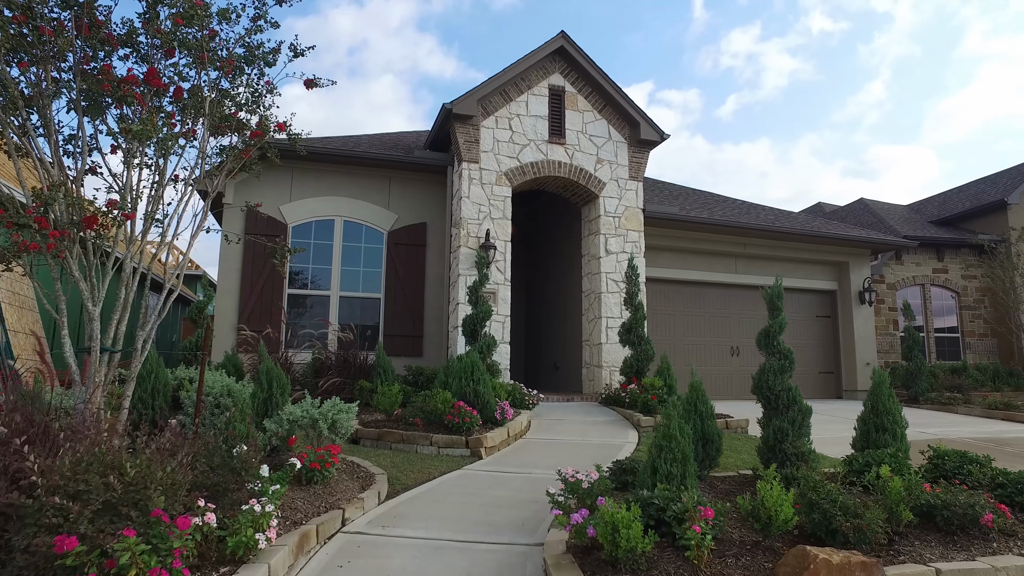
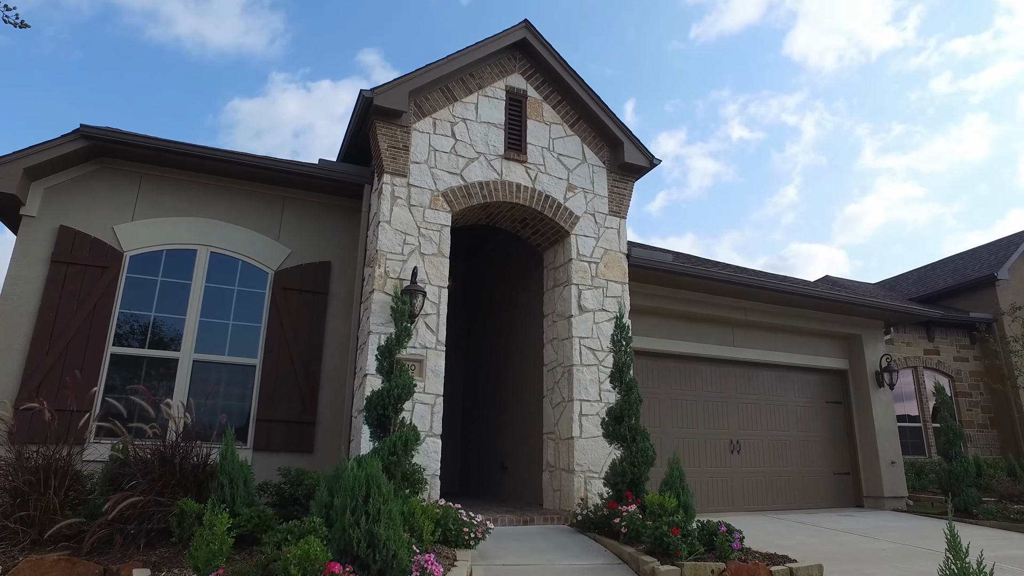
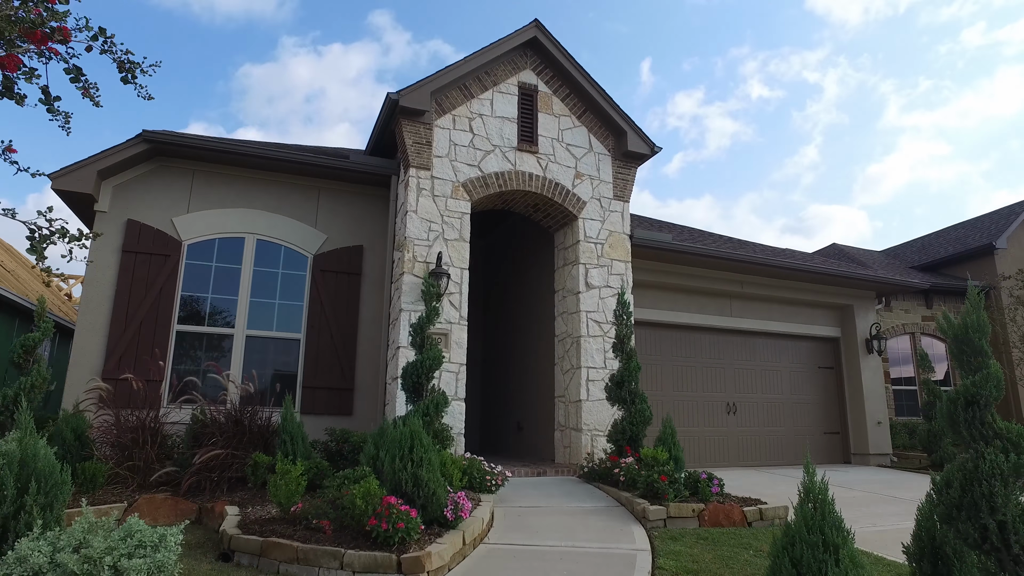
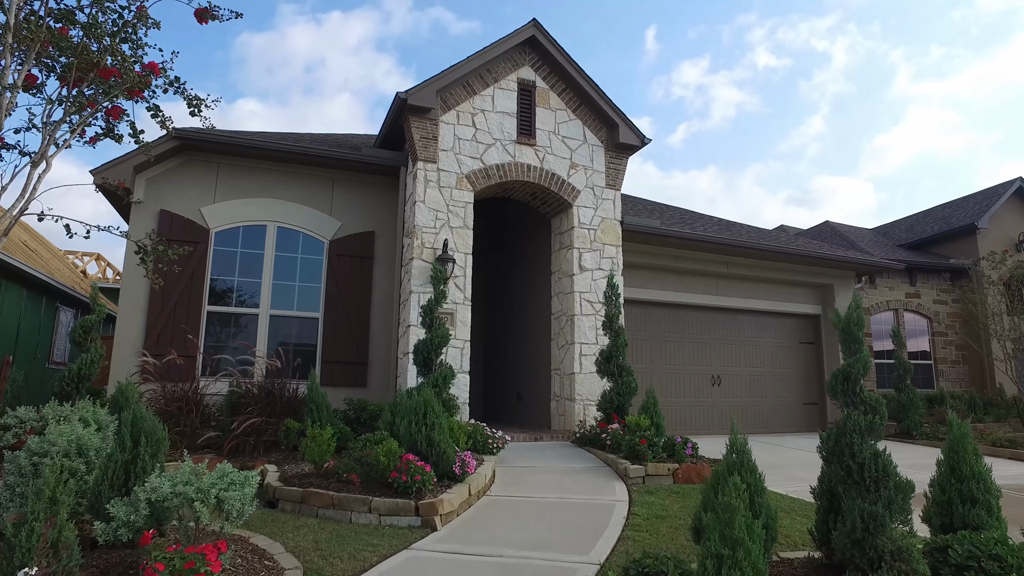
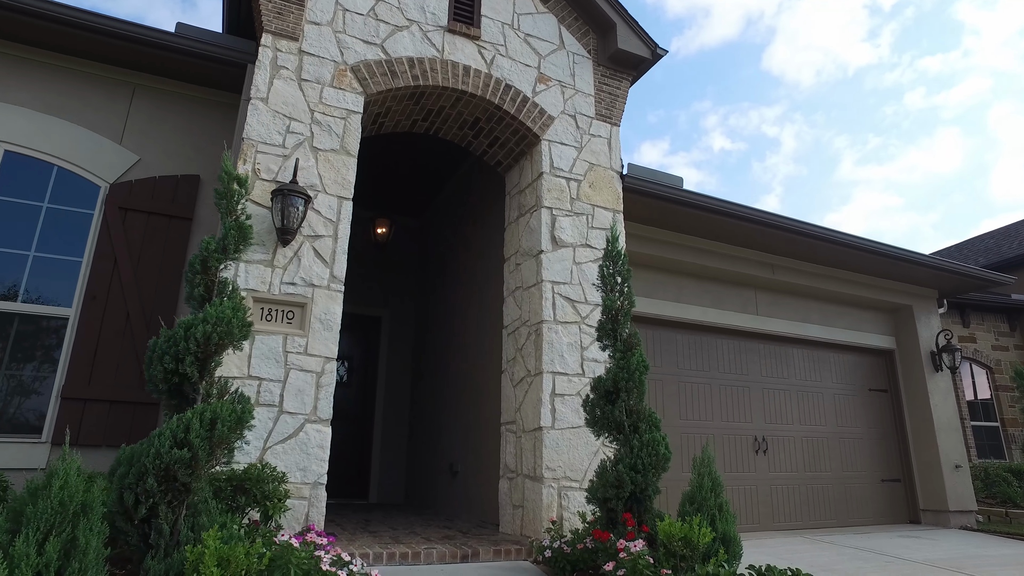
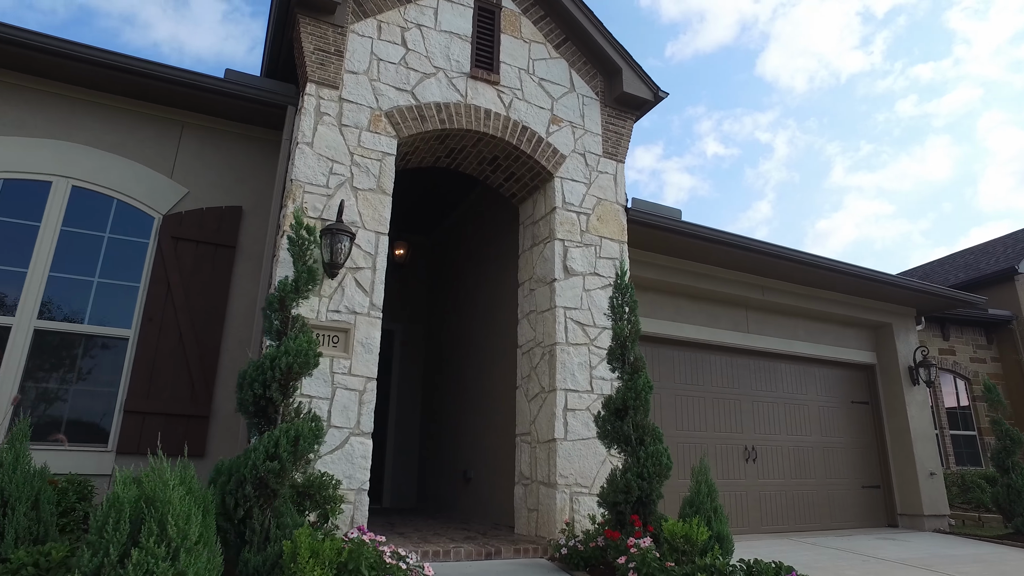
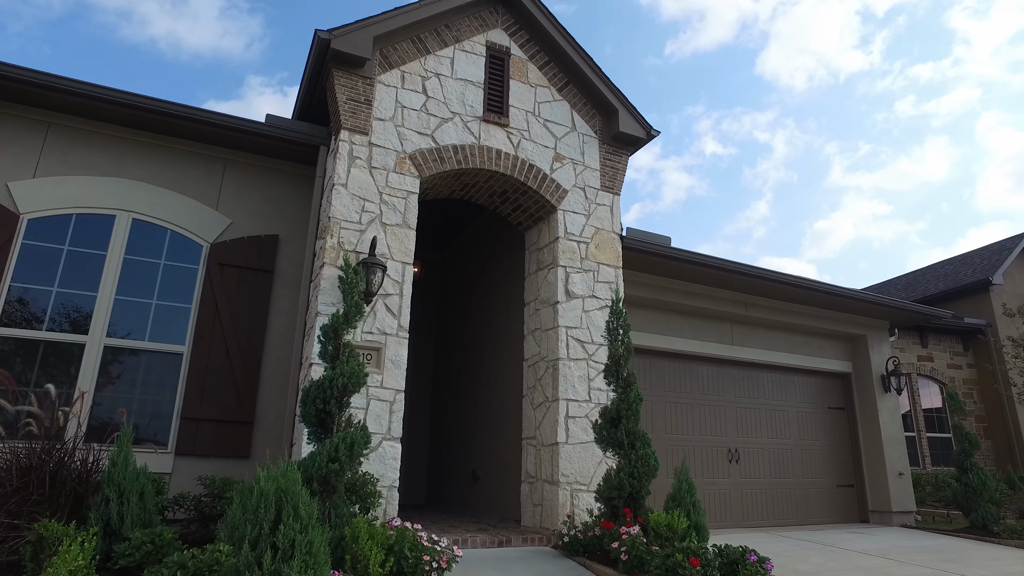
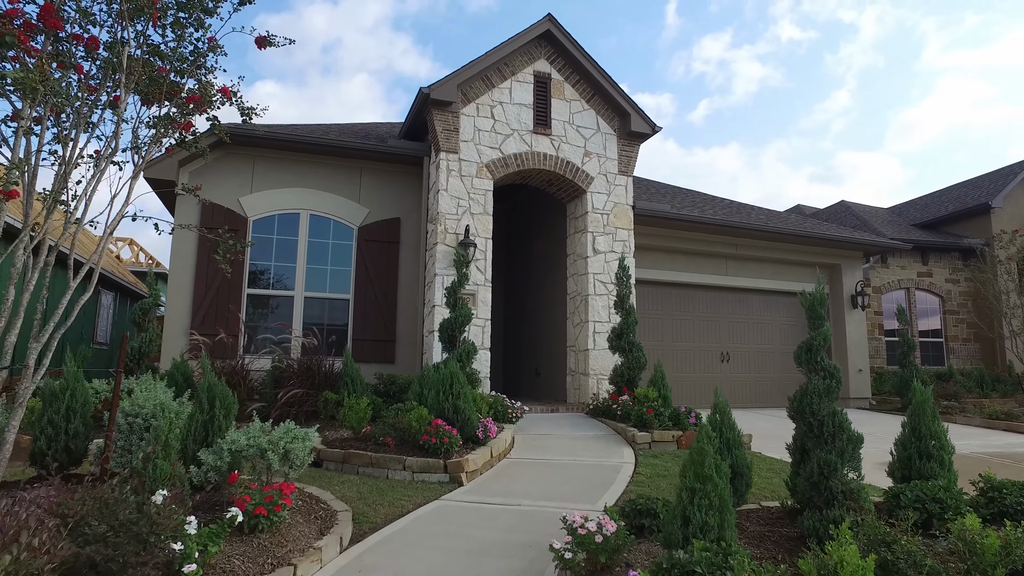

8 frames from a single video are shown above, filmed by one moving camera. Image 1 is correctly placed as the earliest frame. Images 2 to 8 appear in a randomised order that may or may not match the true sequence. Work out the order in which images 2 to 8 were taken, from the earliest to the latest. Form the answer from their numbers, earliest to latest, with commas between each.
8, 4, 3, 2, 7, 6, 5
